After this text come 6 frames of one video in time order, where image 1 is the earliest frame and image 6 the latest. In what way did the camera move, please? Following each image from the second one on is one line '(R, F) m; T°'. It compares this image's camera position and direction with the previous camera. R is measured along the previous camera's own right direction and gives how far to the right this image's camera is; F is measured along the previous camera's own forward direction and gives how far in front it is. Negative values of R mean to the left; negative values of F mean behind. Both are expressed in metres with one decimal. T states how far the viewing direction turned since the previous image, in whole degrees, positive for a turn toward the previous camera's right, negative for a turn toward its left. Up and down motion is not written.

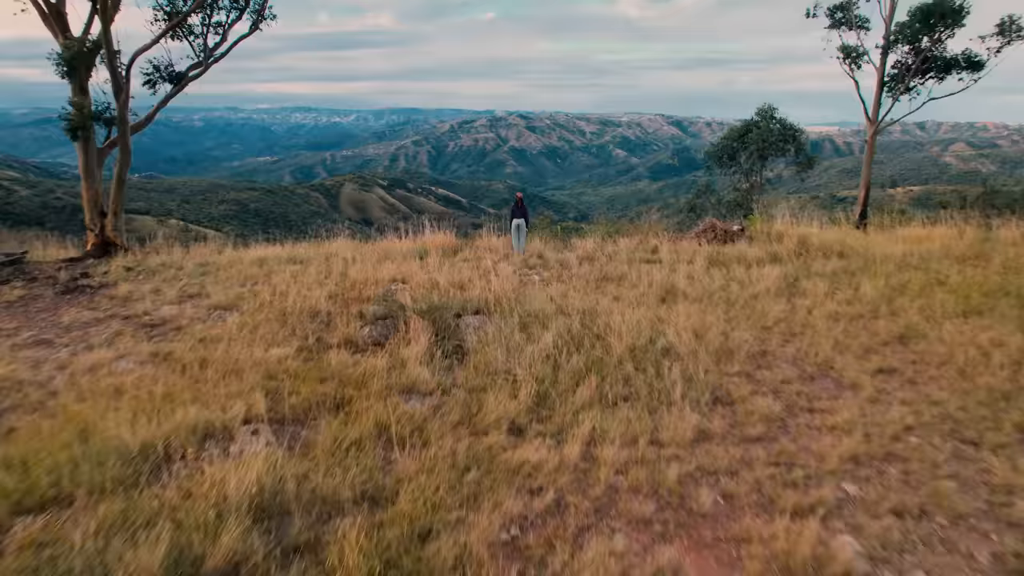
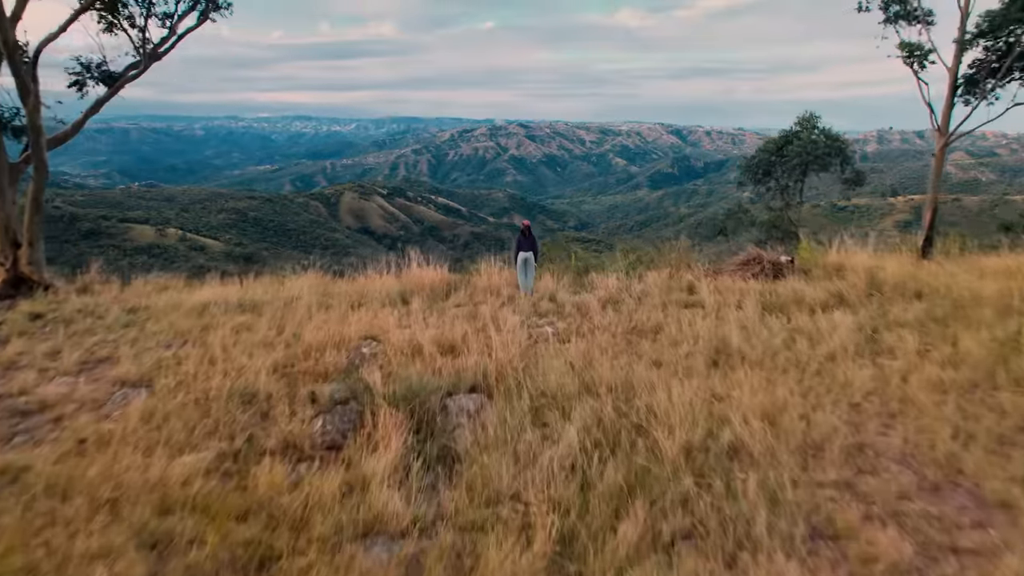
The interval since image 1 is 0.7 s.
(0.0, +1.2) m; 0°
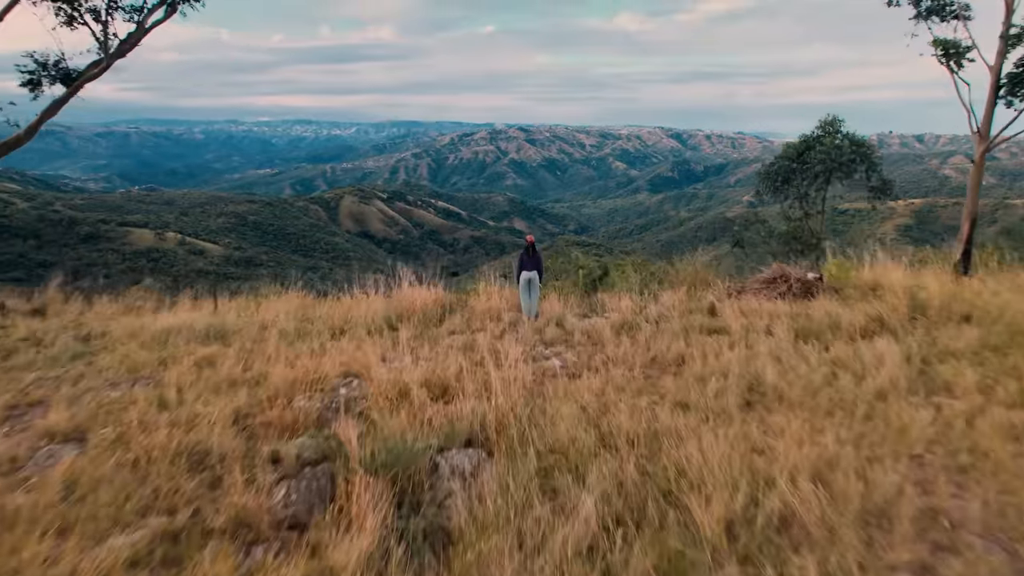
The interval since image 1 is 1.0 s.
(0.0, +0.6) m; 0°
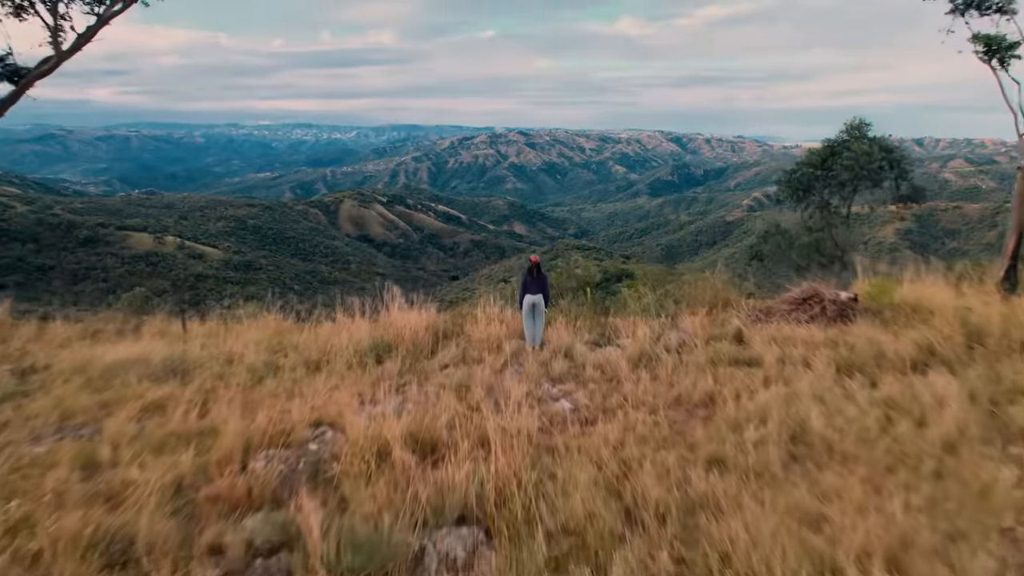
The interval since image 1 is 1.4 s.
(0.0, +0.6) m; 0°
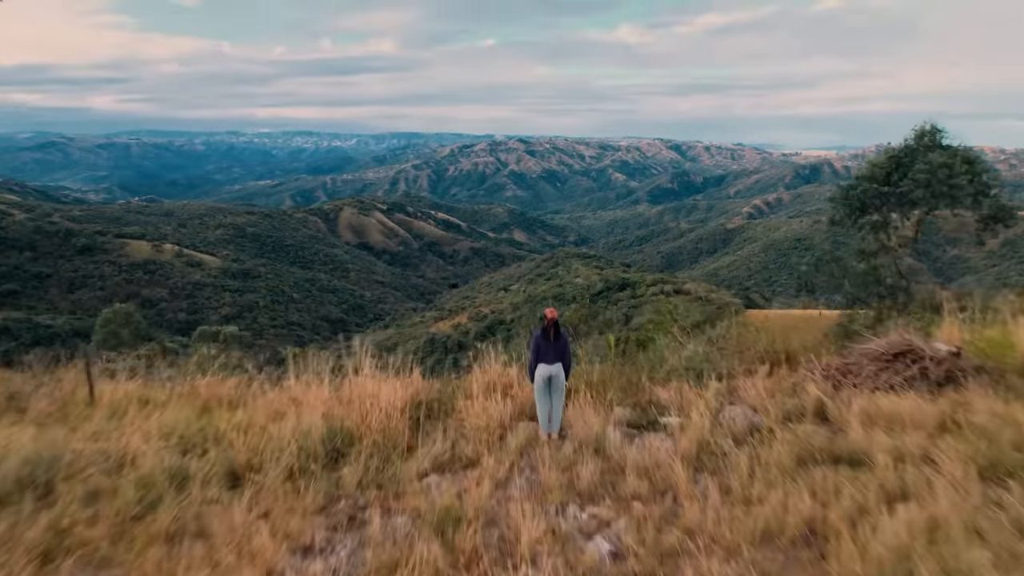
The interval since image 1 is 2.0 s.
(0.0, +1.1) m; 0°
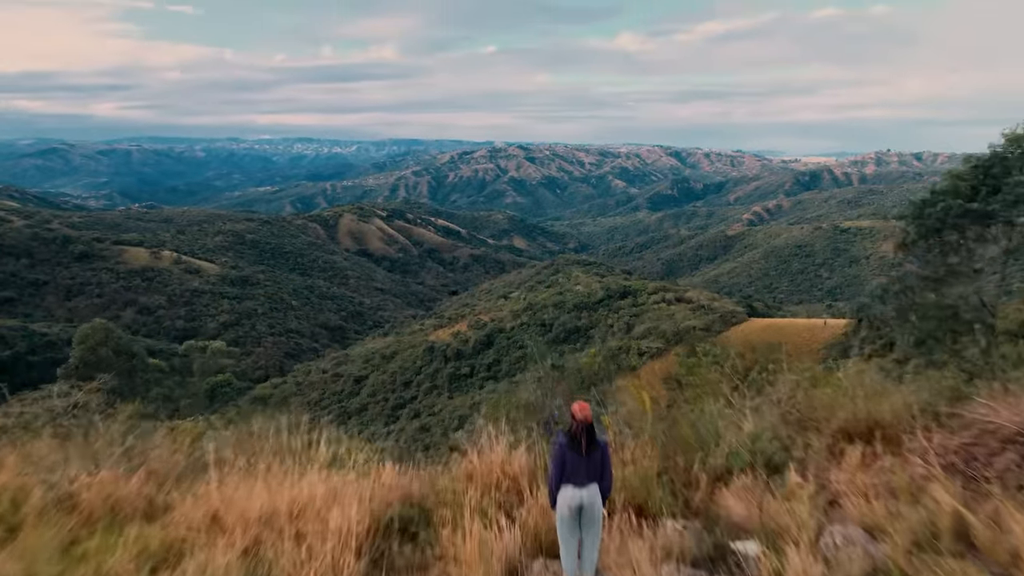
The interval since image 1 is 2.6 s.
(0.0, +1.0) m; 0°
